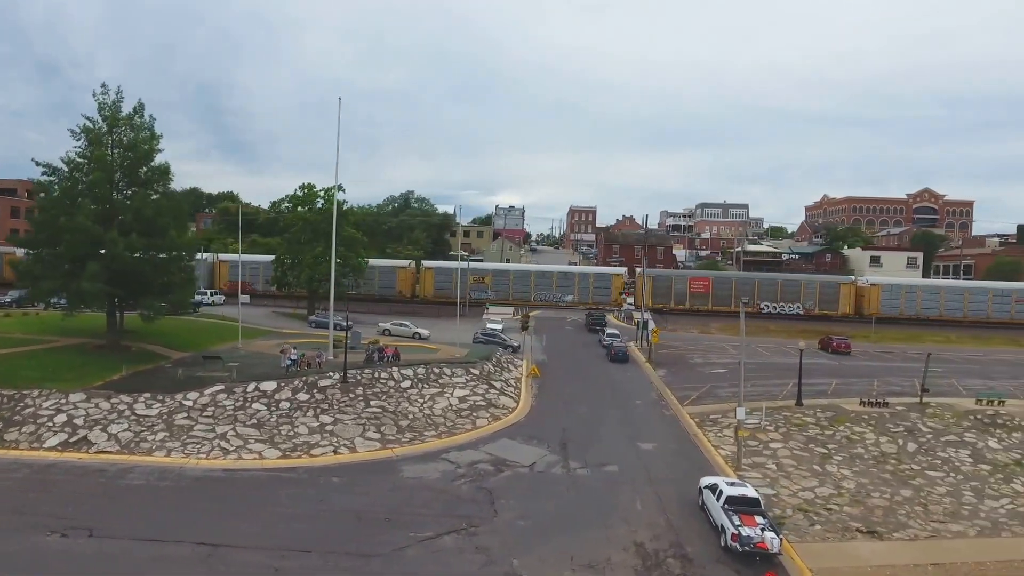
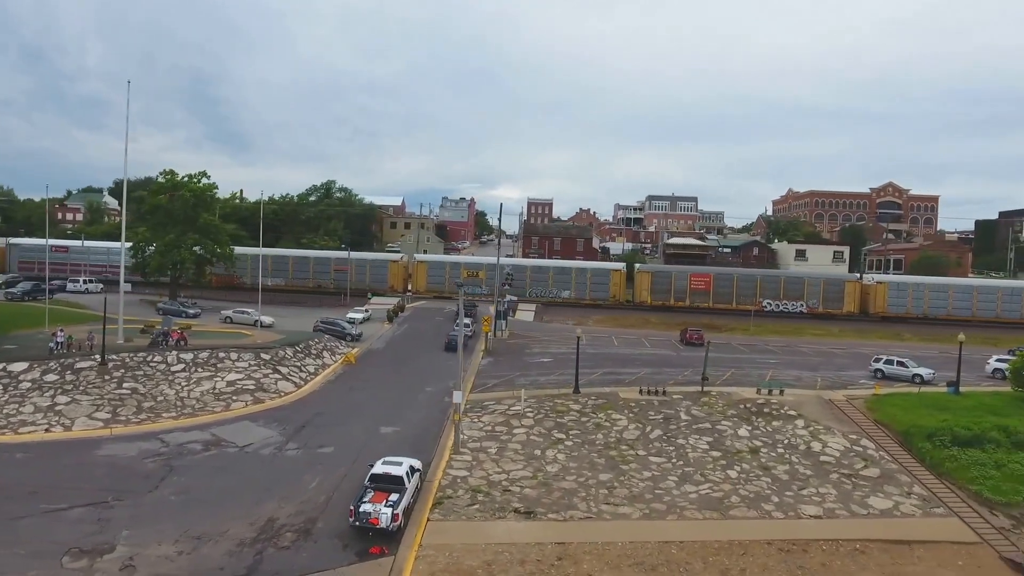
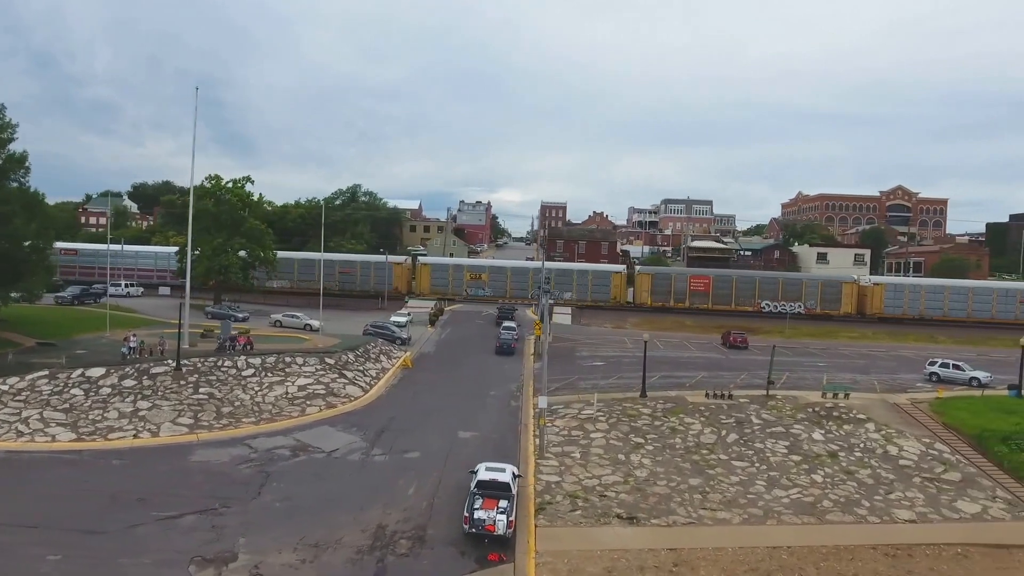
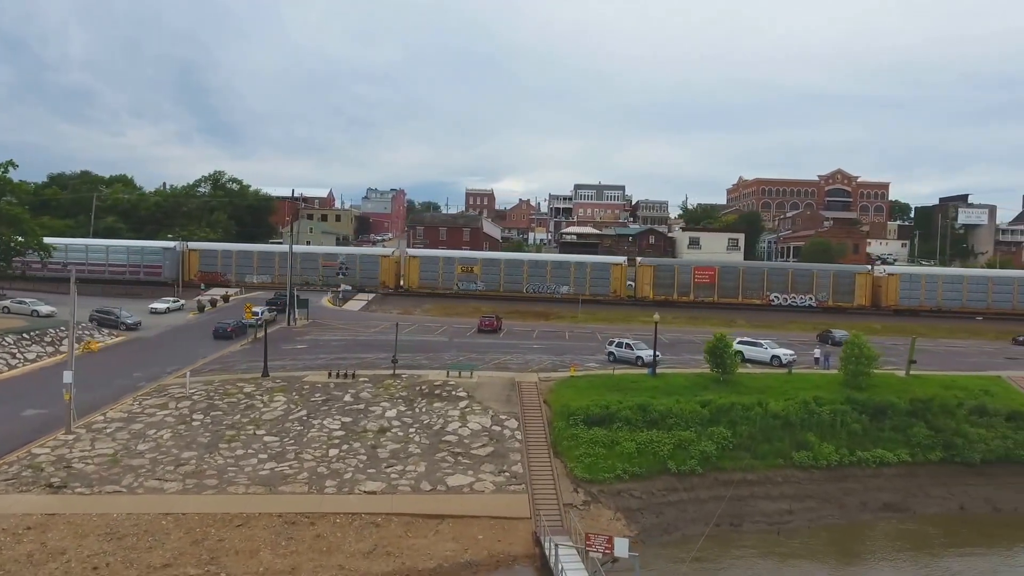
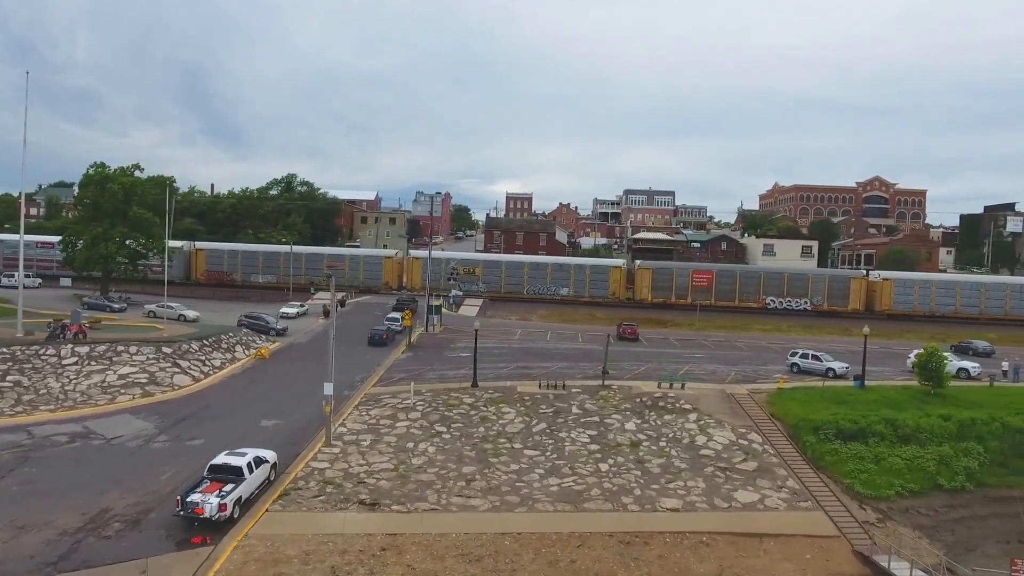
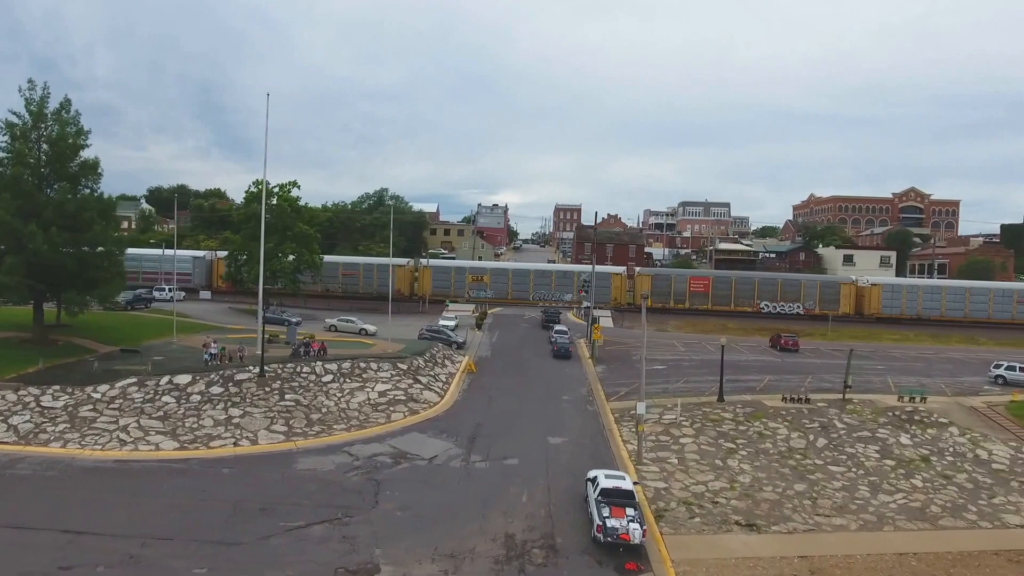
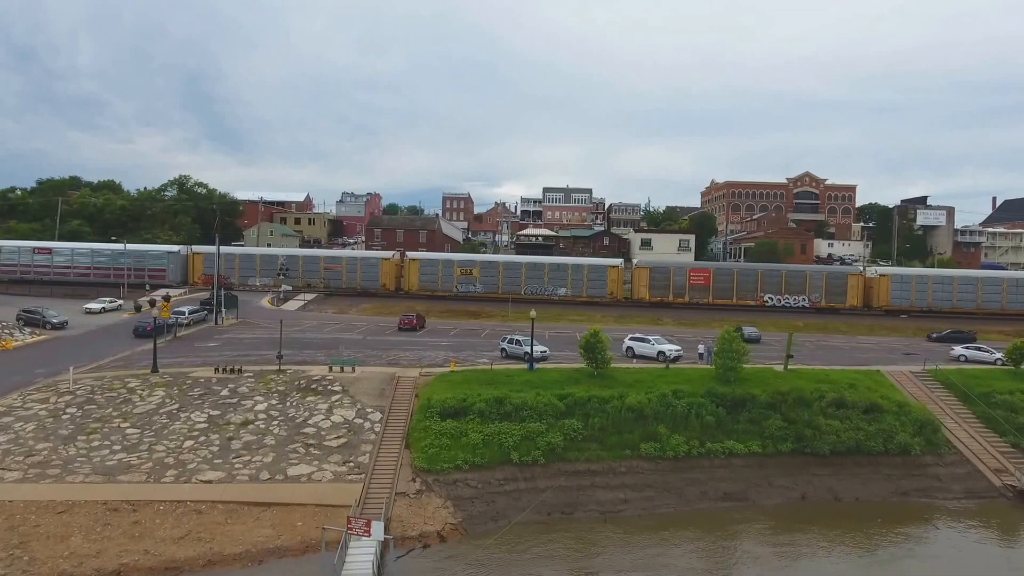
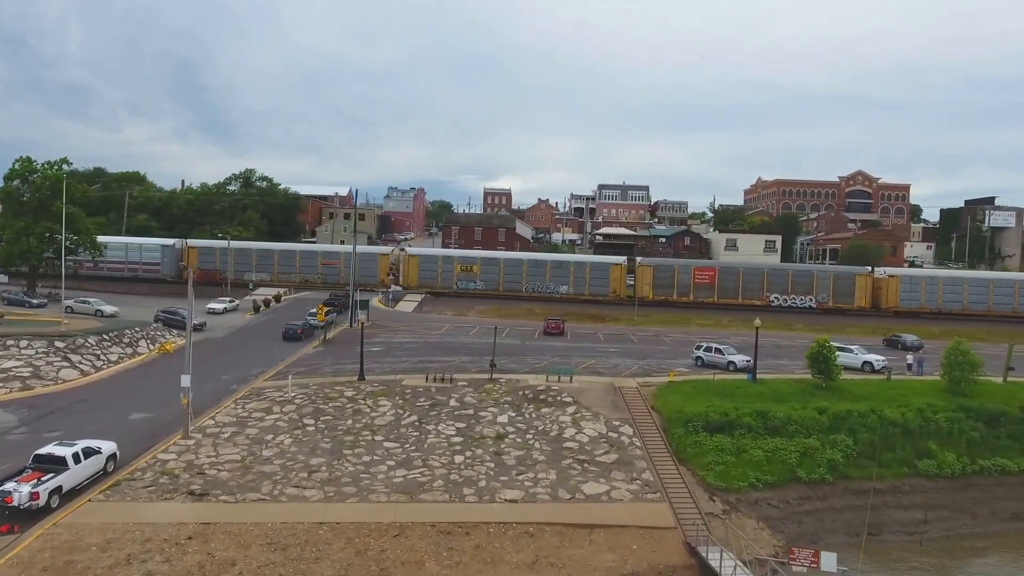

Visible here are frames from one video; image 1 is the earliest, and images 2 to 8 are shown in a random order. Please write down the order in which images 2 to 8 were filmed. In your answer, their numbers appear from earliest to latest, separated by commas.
6, 3, 2, 5, 8, 4, 7
